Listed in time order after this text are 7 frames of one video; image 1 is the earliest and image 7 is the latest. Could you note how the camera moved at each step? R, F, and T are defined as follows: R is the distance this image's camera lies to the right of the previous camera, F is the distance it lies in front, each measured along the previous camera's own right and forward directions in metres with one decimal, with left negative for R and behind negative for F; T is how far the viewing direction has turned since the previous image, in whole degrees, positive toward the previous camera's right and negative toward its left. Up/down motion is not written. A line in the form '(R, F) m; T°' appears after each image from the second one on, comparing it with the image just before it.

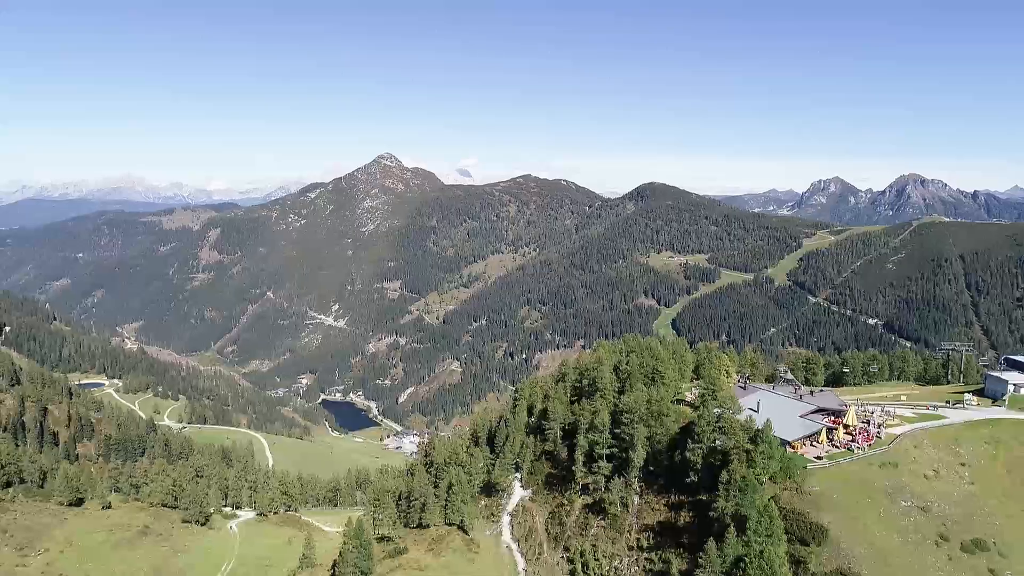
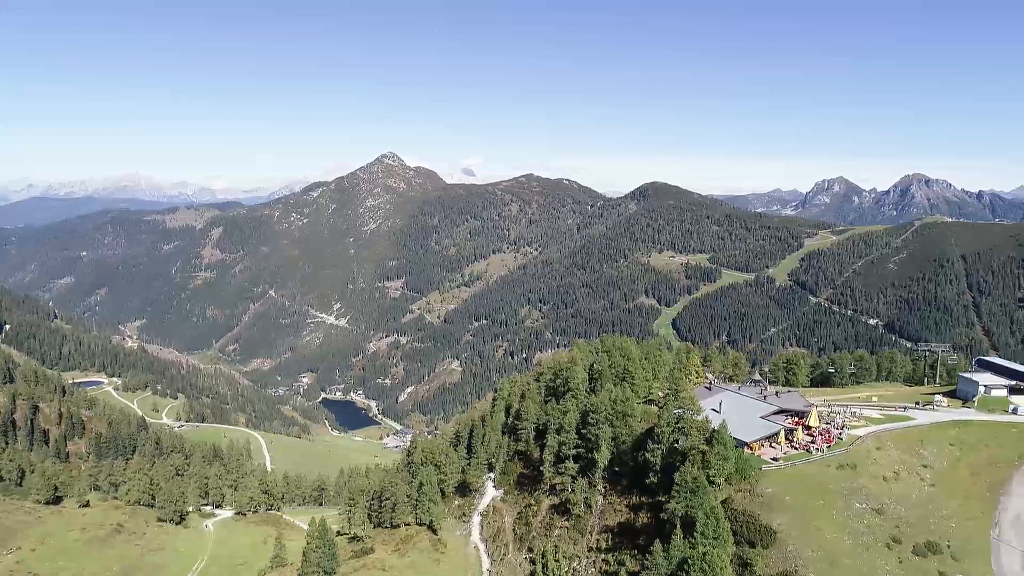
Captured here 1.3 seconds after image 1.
(+3.6, +0.3) m; 0°
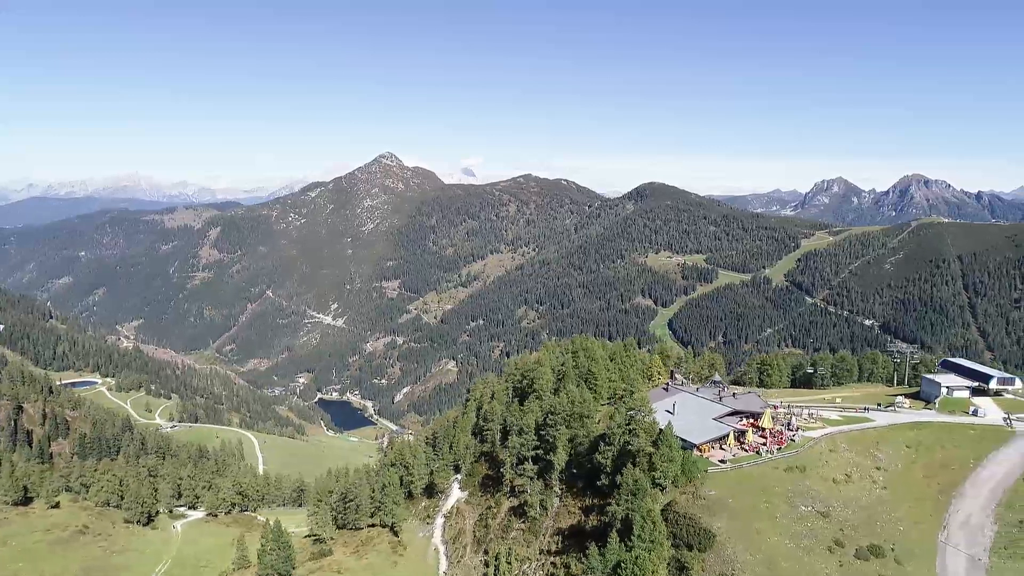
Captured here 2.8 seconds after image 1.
(+4.0, +0.4) m; 0°
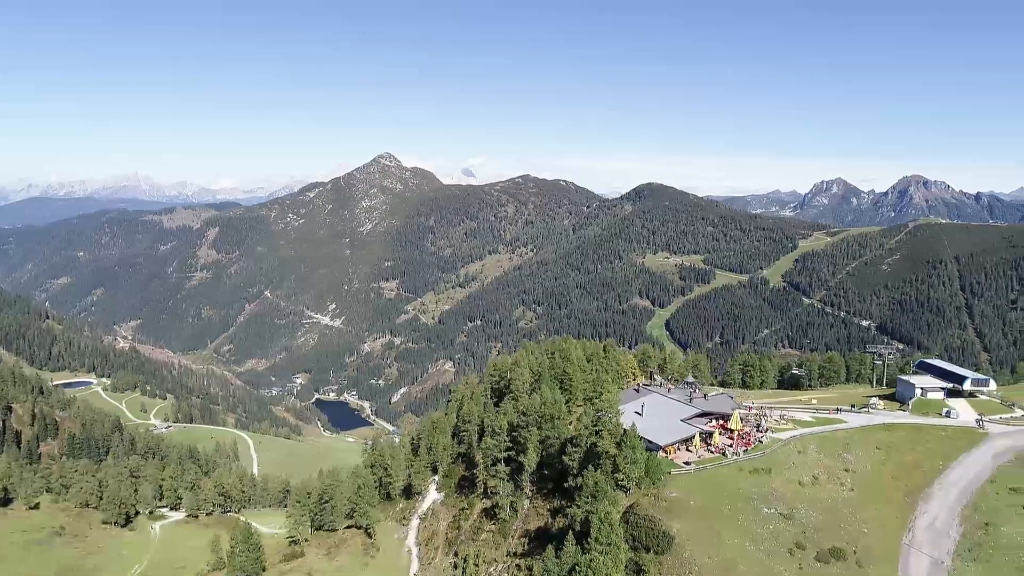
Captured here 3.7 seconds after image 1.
(+2.6, +0.3) m; 0°
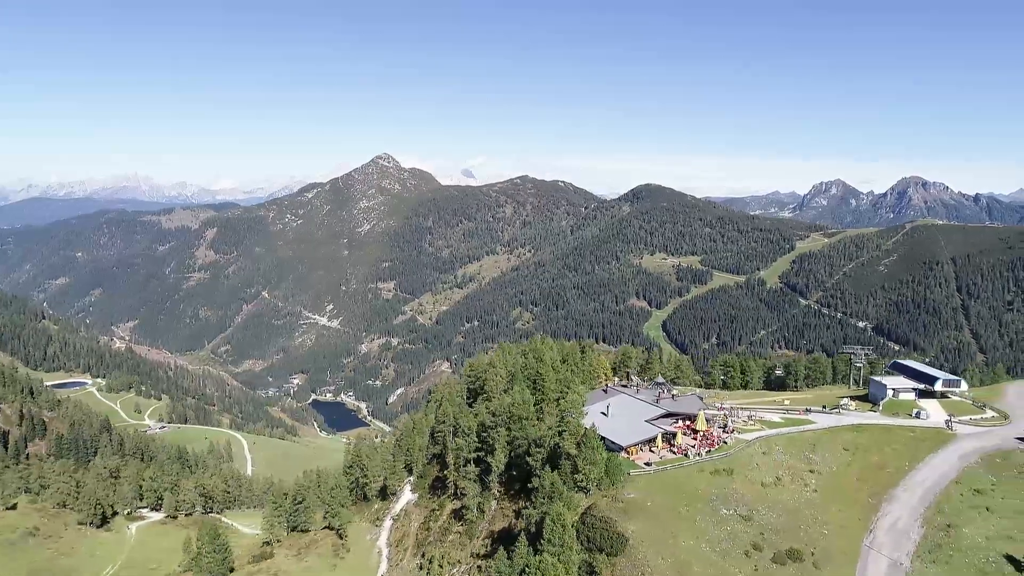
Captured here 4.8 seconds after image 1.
(+2.9, +0.2) m; 0°
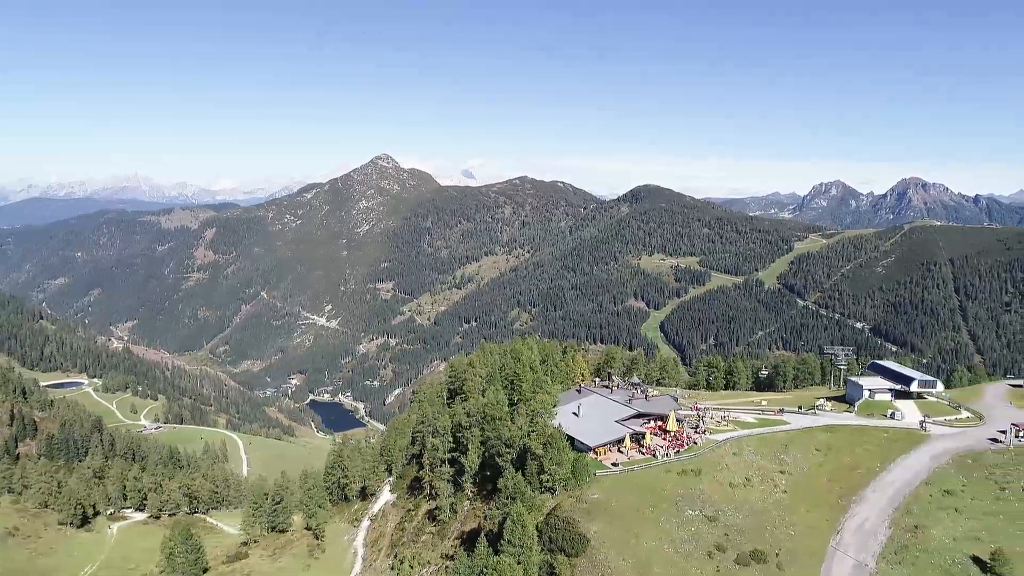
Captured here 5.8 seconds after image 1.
(+2.4, +0.1) m; 0°
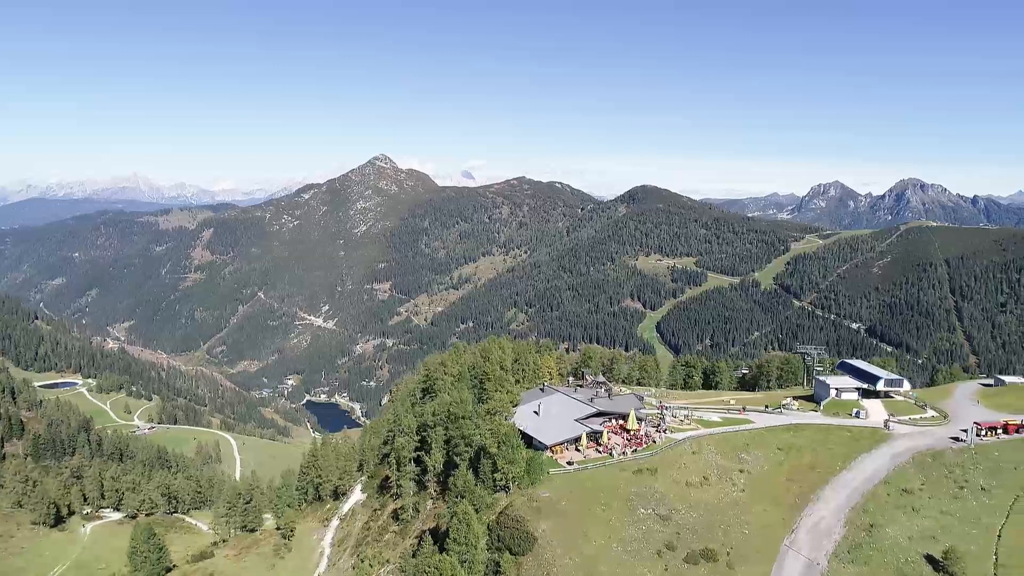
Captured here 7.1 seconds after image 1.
(+3.2, +0.1) m; 0°
